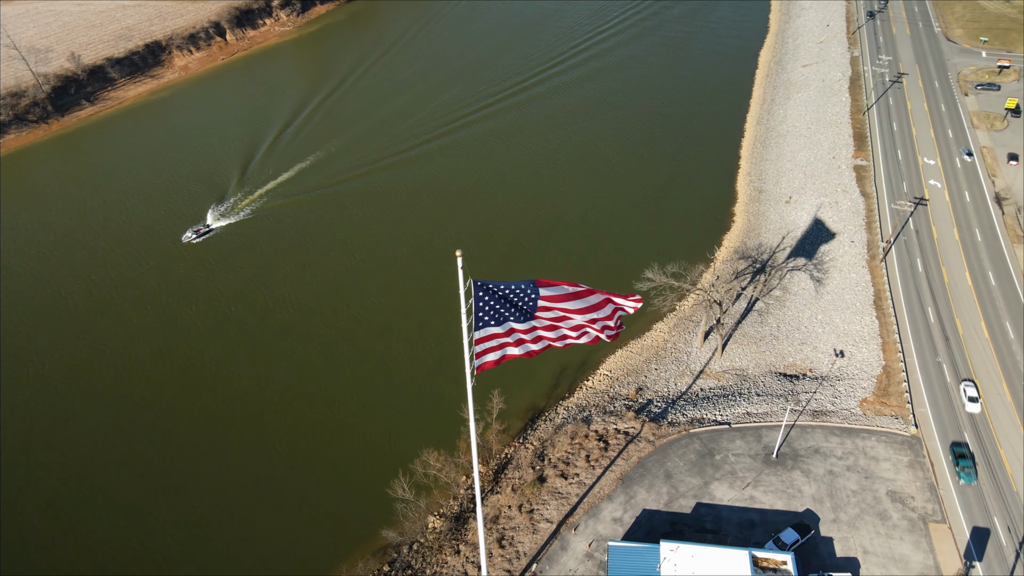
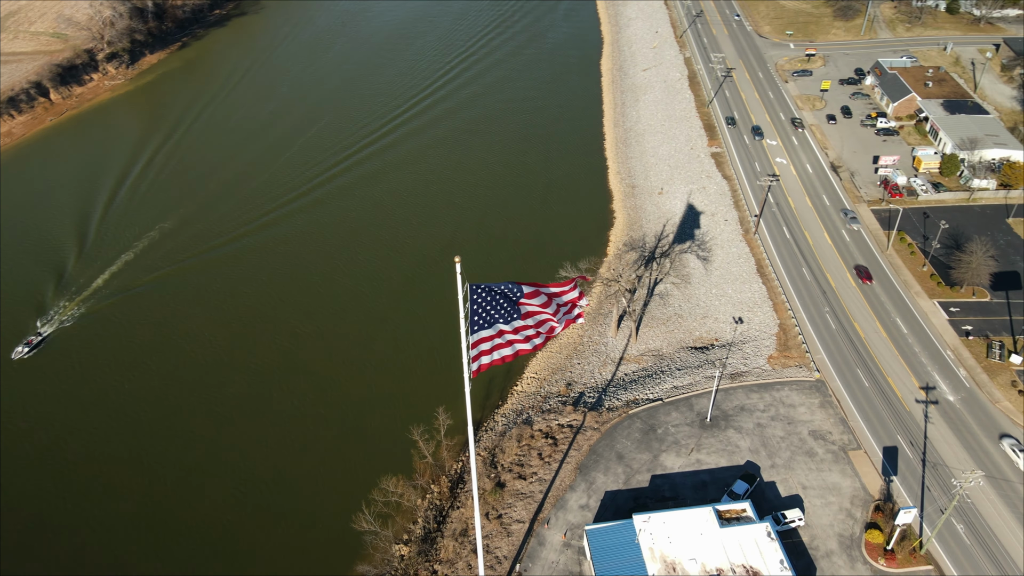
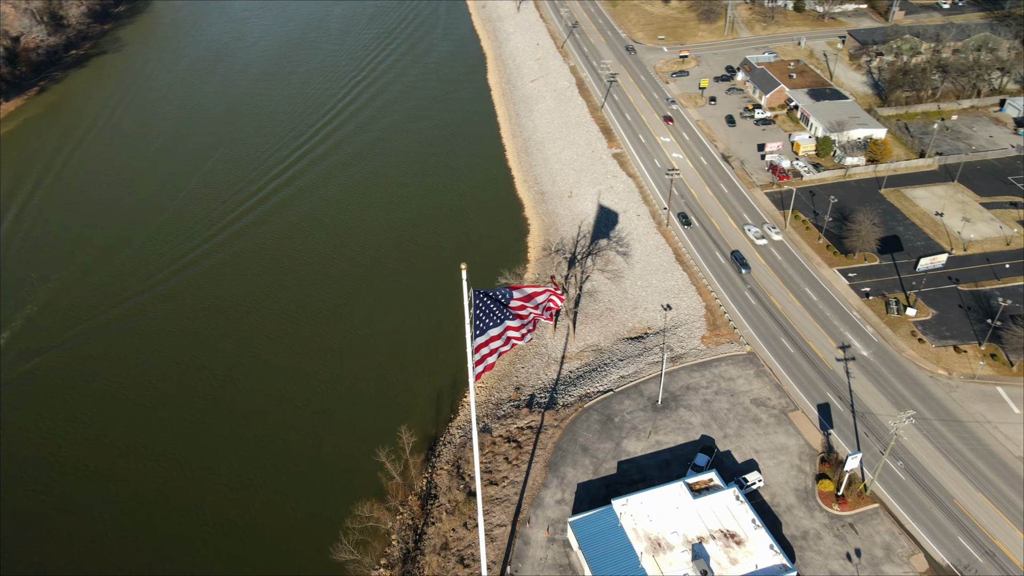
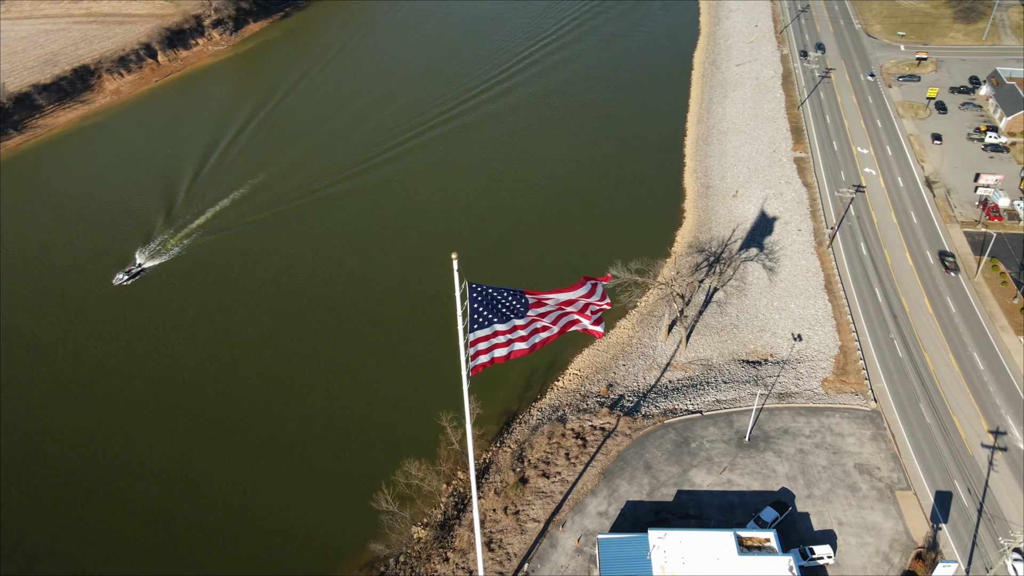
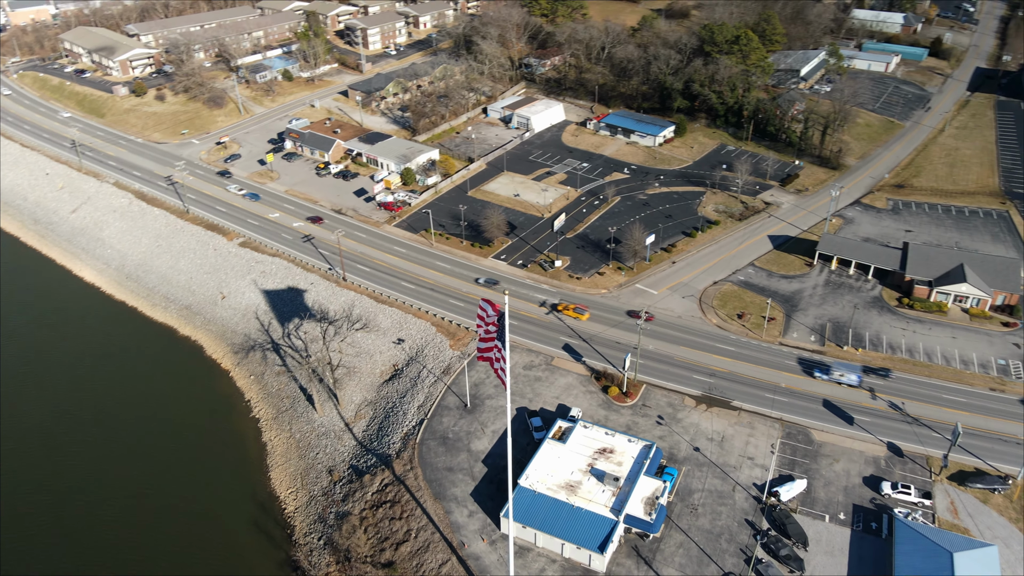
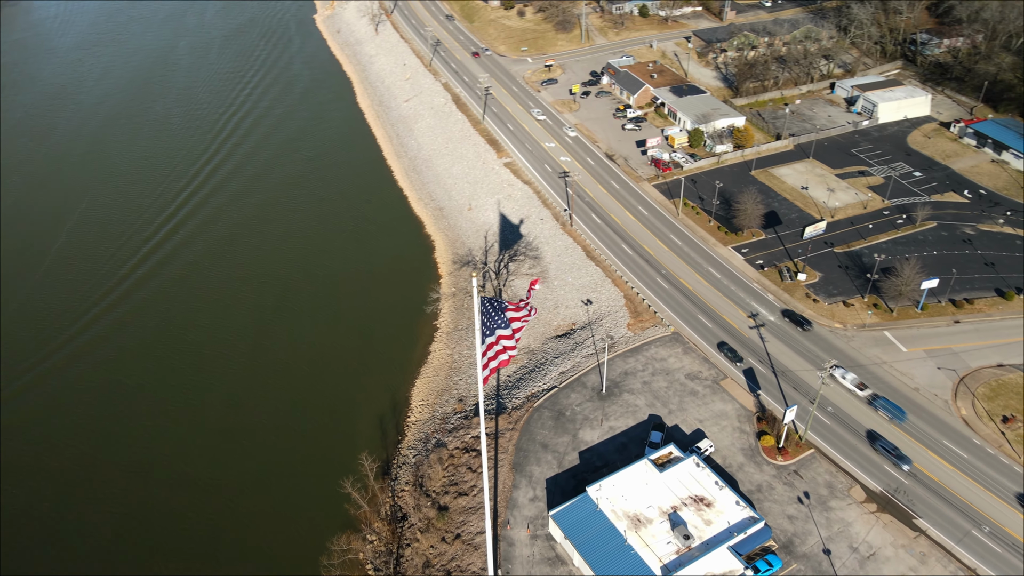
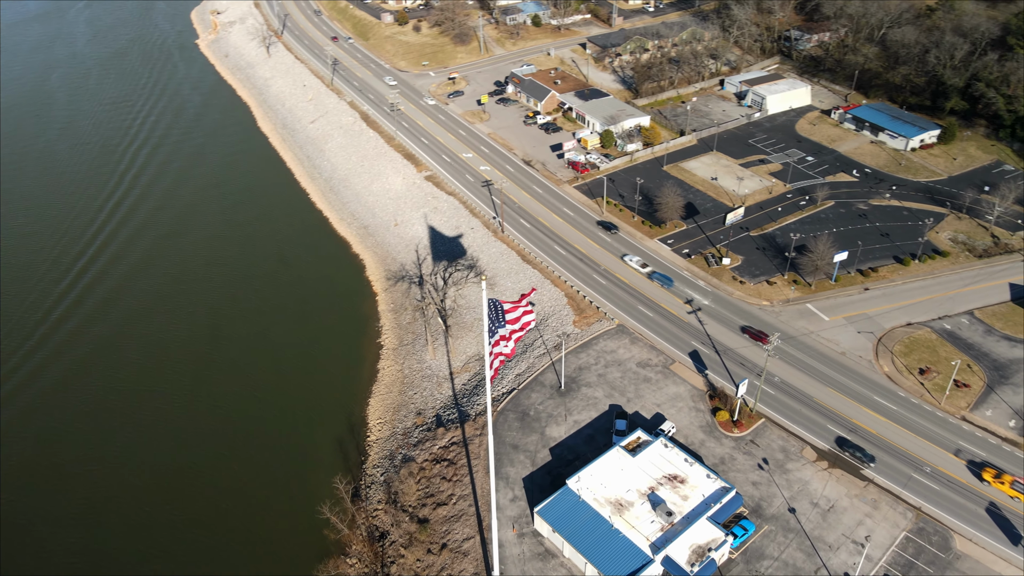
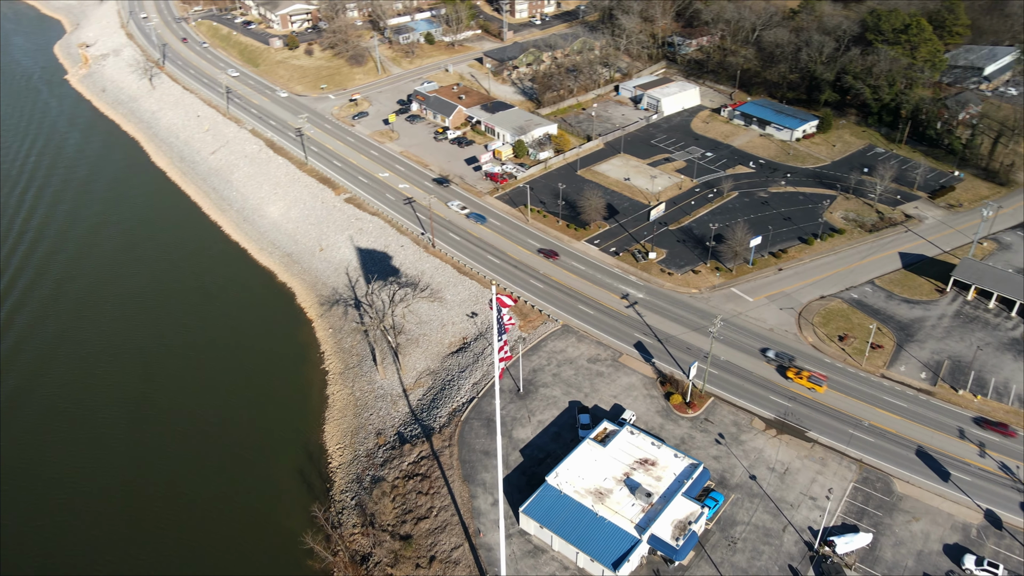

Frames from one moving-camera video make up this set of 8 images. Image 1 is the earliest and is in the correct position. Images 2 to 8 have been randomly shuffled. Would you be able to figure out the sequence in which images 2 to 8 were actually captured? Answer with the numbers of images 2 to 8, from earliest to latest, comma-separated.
4, 2, 3, 6, 7, 8, 5
